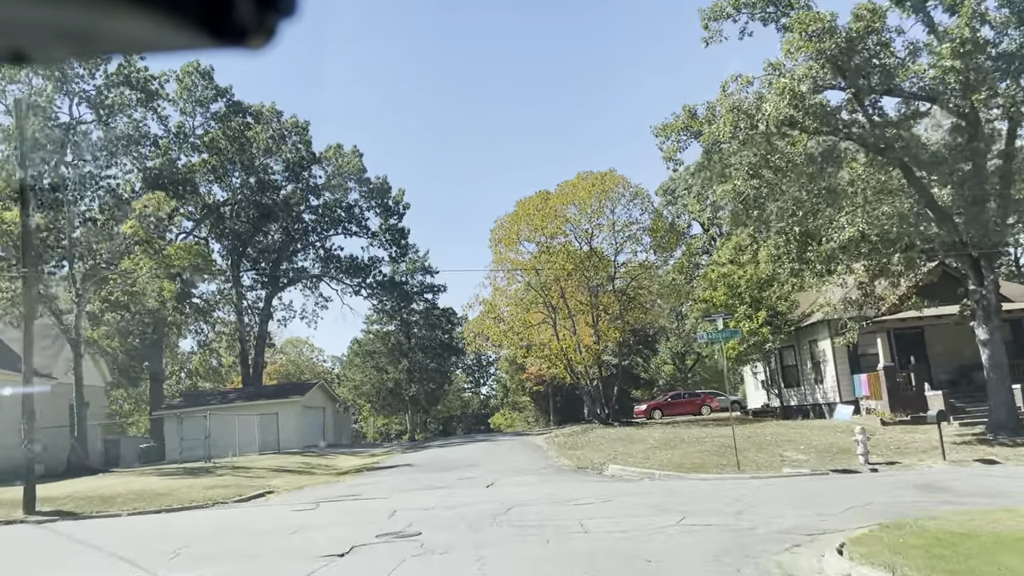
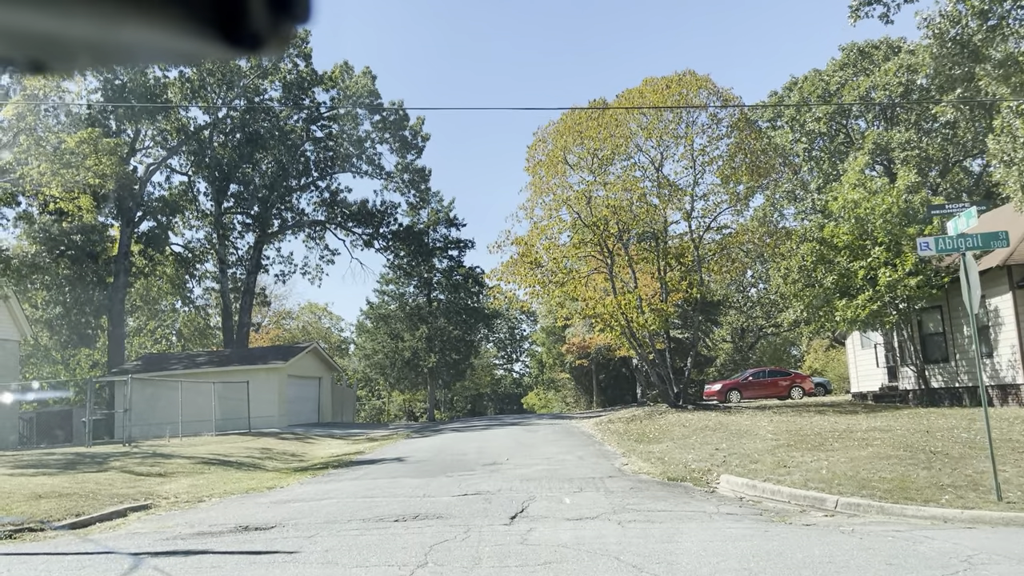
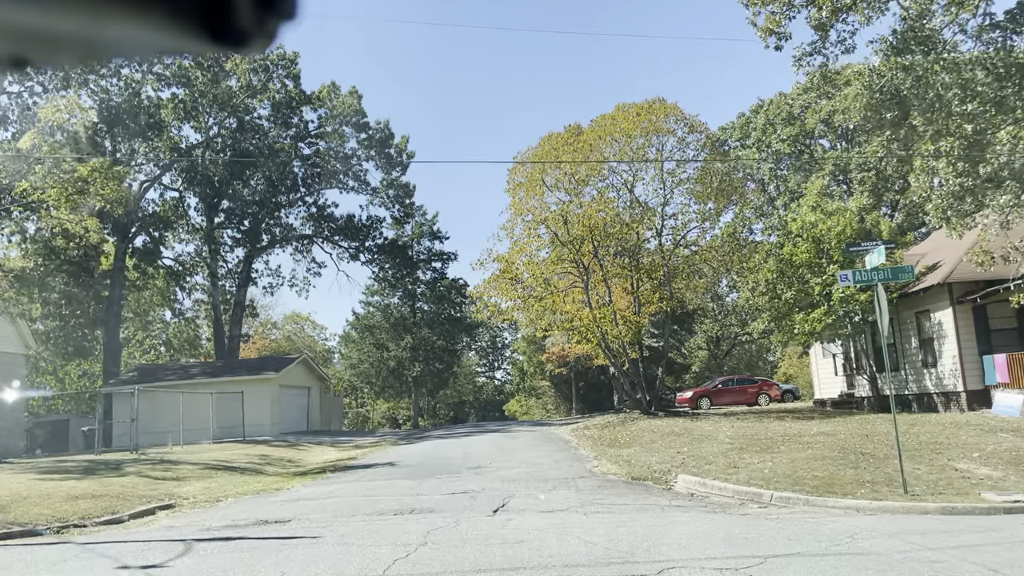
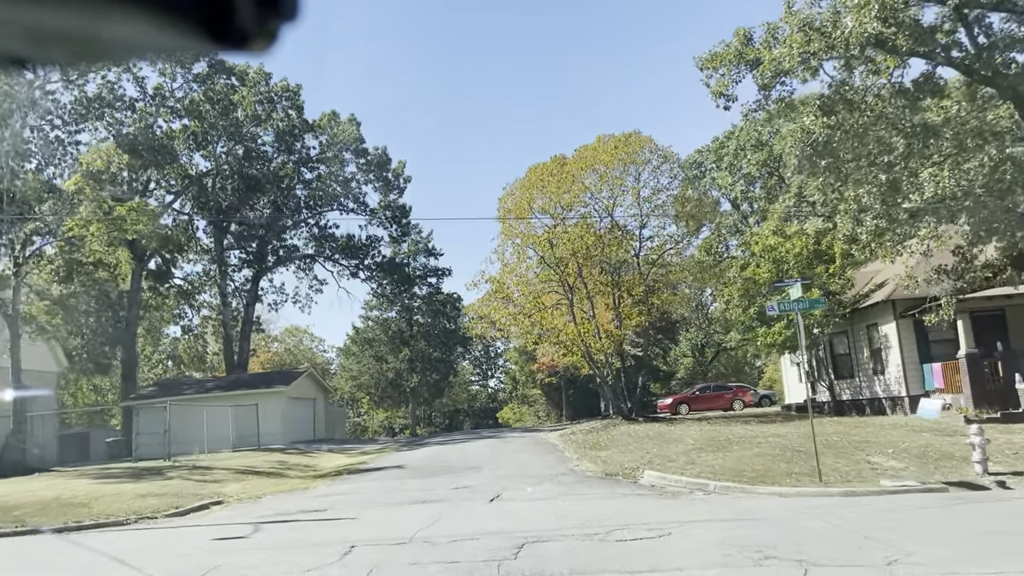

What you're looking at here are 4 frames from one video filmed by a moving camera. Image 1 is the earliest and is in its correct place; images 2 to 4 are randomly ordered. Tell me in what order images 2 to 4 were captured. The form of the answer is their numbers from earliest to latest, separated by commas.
4, 3, 2
